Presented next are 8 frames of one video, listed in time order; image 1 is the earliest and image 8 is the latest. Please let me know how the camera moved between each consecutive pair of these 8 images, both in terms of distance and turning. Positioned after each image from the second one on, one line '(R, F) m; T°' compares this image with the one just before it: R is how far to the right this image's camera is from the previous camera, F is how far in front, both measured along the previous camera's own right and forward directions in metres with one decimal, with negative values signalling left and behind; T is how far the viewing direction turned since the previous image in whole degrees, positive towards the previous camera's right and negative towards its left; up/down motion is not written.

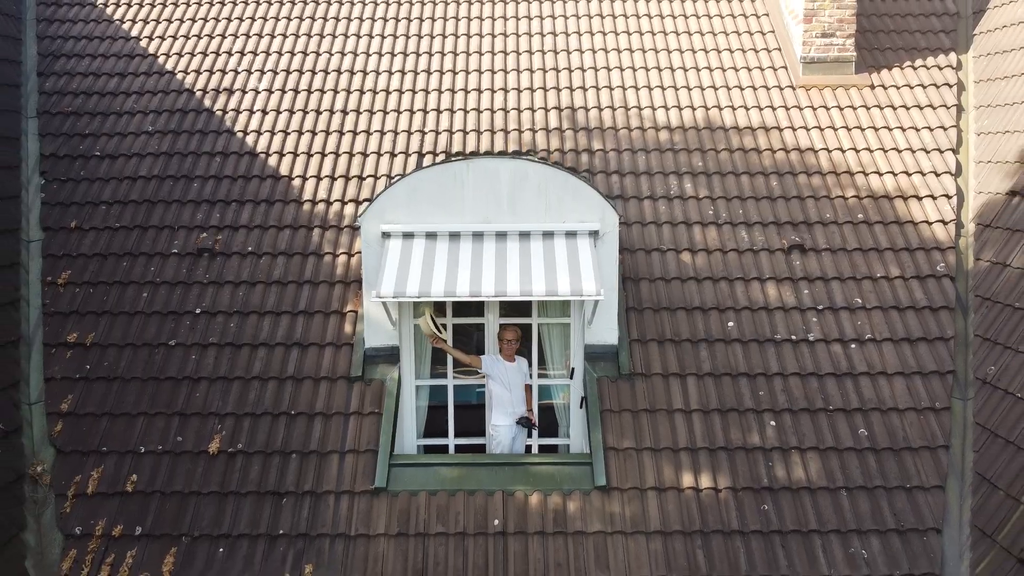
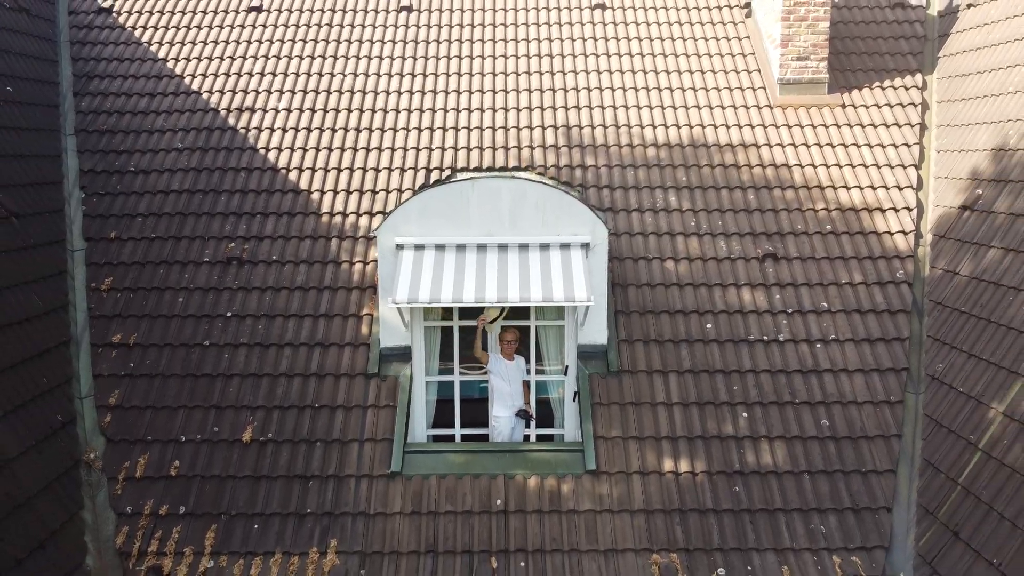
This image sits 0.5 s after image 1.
(0.0, -0.8) m; 0°
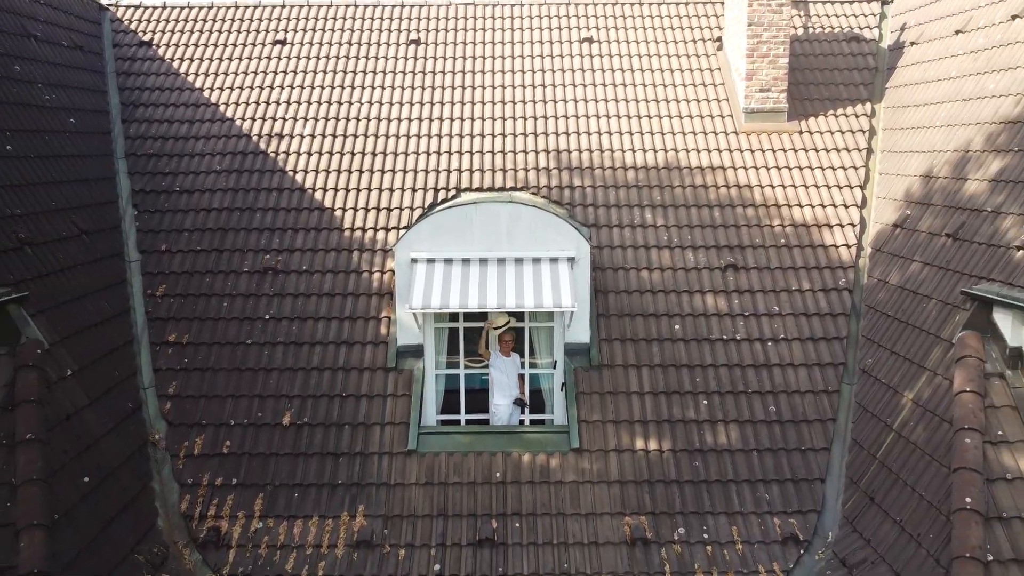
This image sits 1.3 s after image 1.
(0.0, -1.3) m; 0°
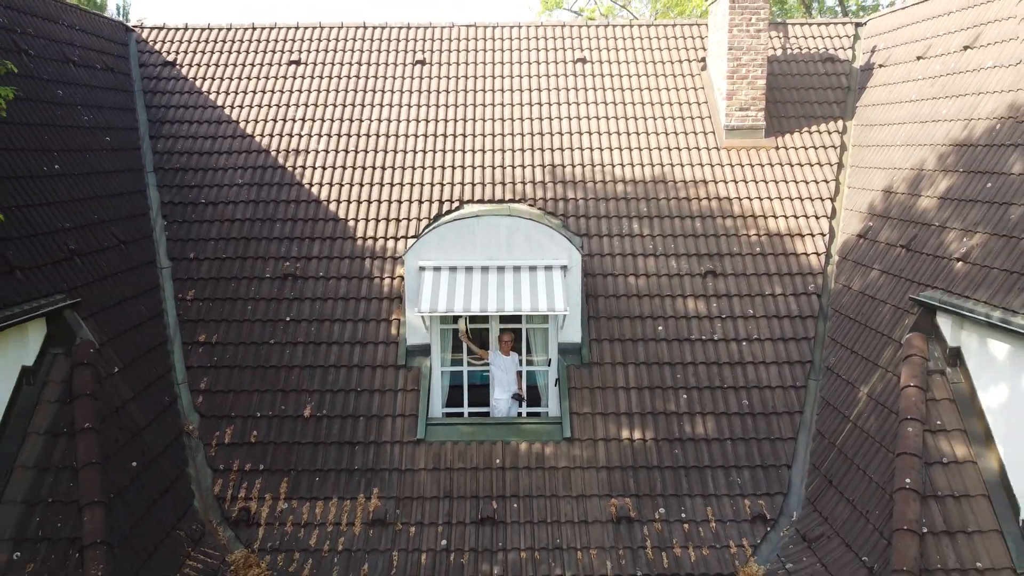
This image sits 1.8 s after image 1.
(0.0, -0.9) m; 0°
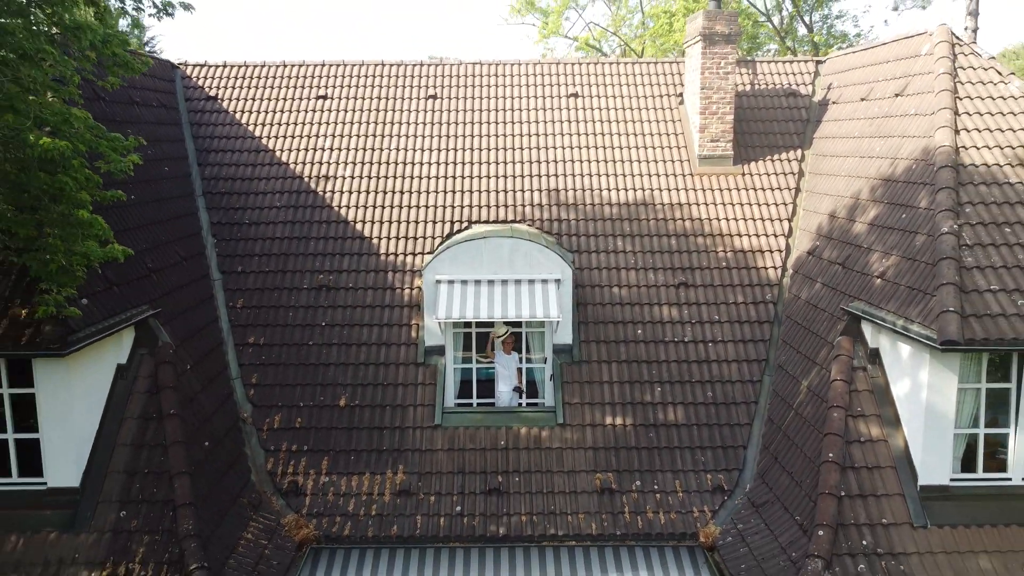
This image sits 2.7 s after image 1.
(-0.1, -1.8) m; 0°
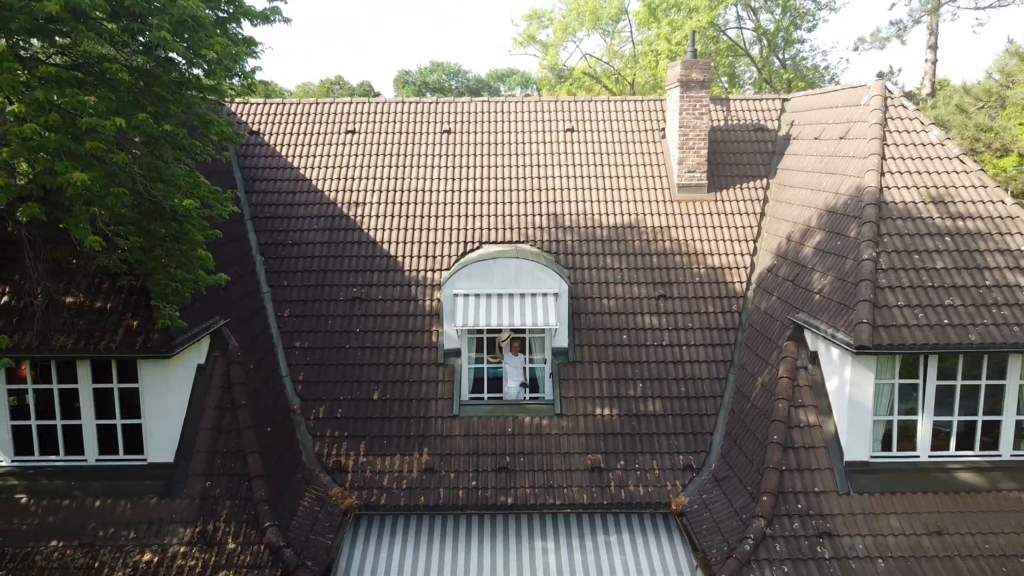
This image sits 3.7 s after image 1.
(-0.1, -2.2) m; 0°
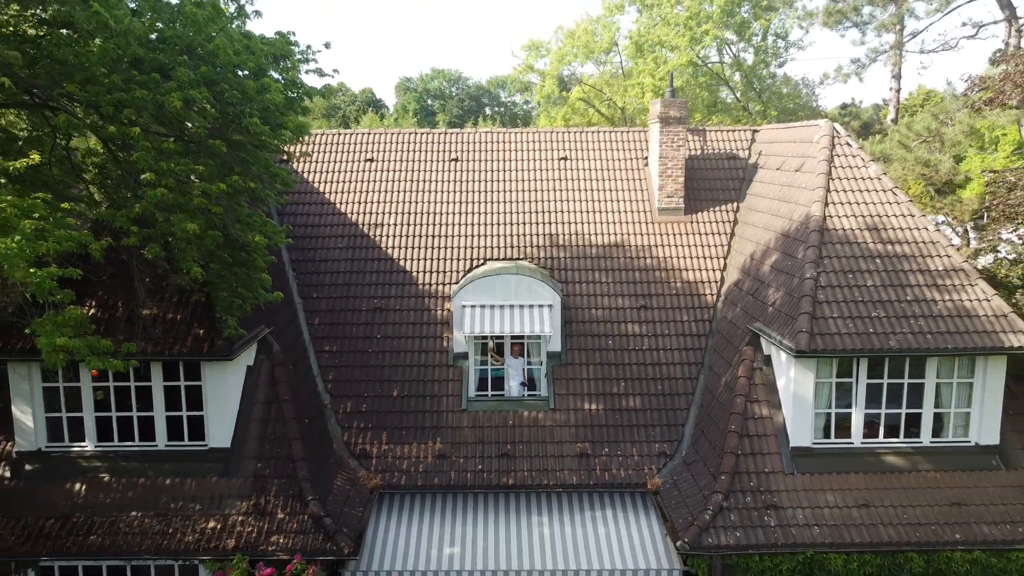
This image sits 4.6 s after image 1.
(0.0, -2.2) m; 0°
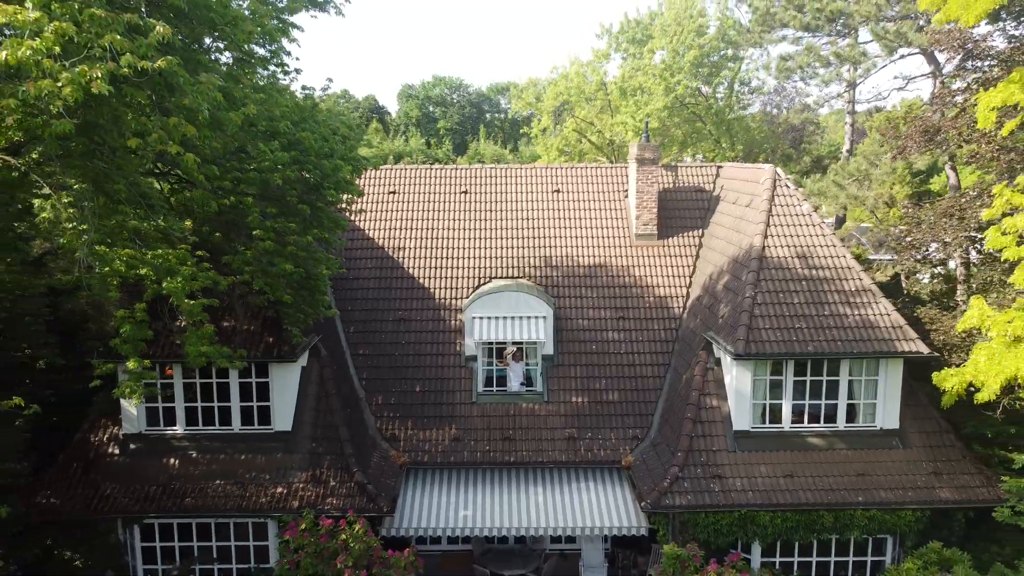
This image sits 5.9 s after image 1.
(0.0, -3.5) m; 0°
